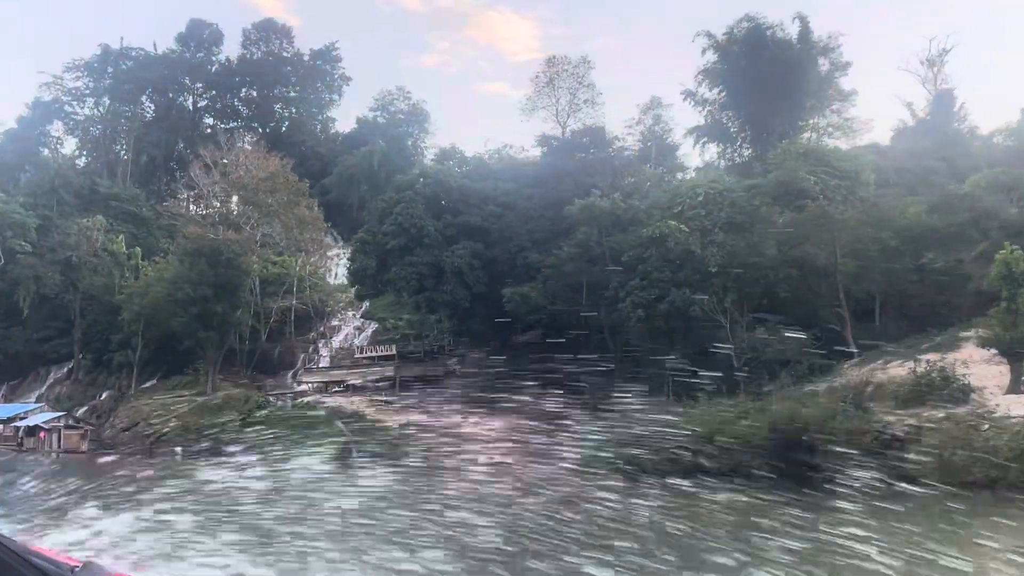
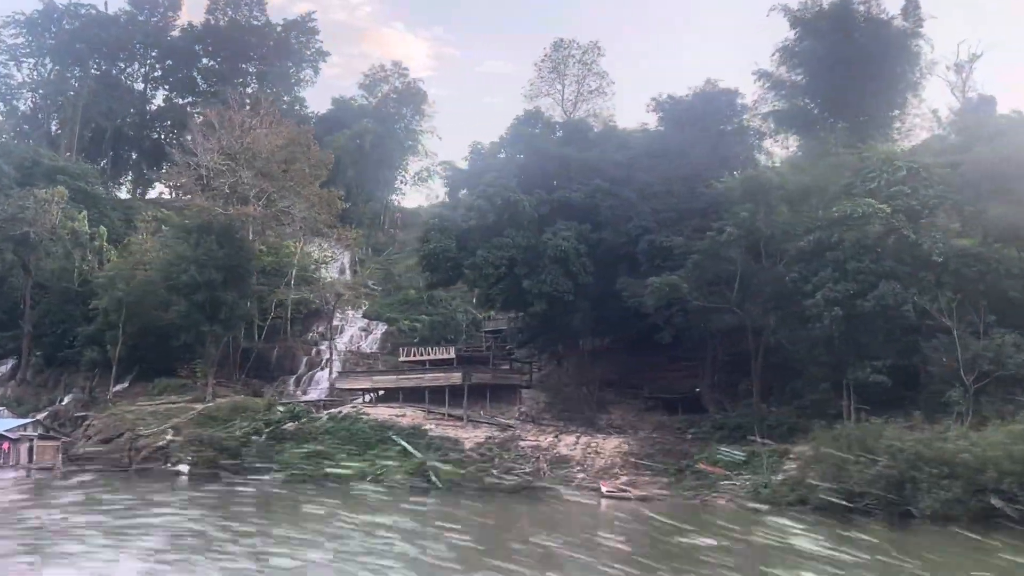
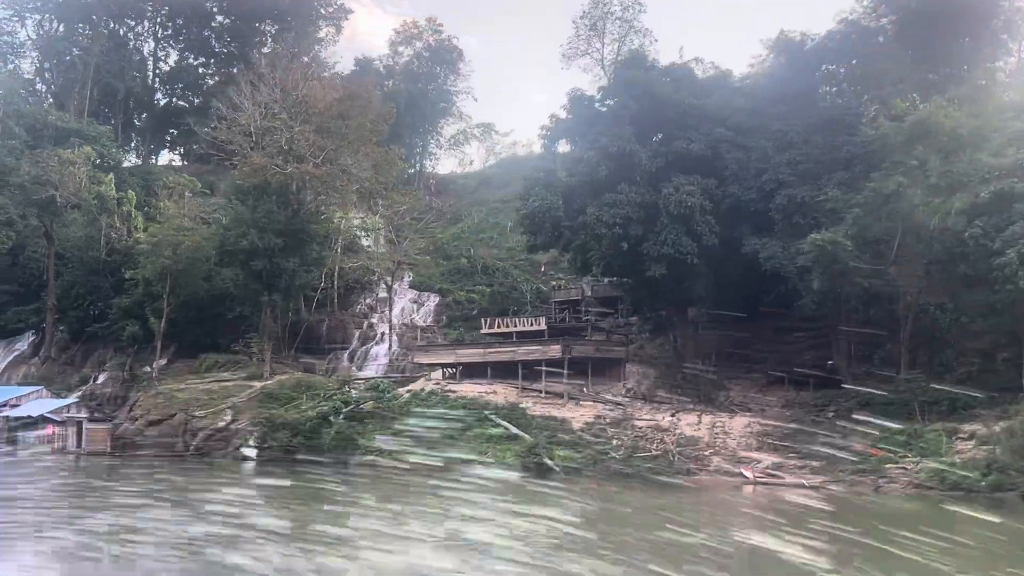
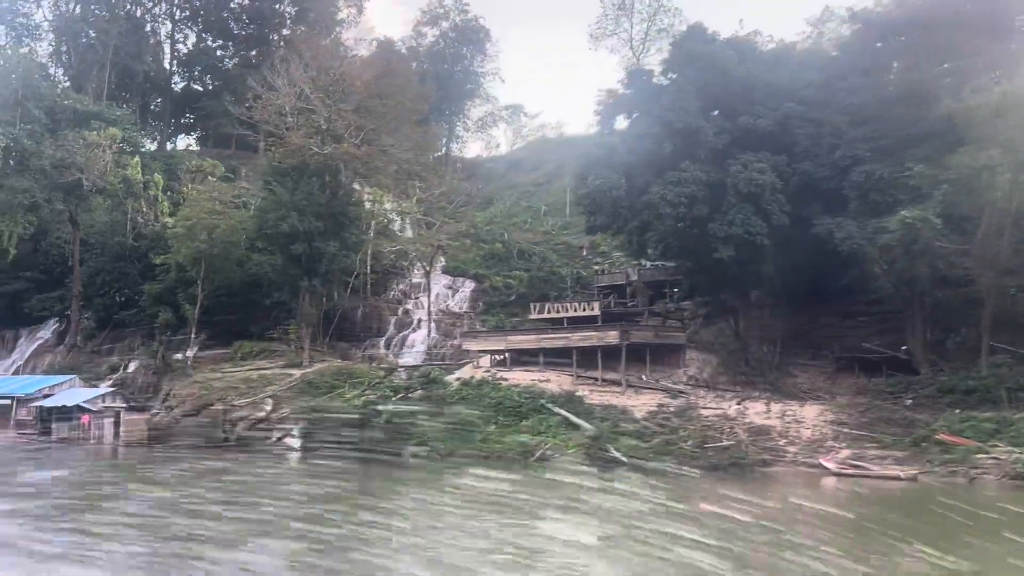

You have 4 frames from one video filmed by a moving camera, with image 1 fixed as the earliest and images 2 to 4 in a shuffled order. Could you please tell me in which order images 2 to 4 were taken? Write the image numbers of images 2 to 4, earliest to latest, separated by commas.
2, 3, 4
